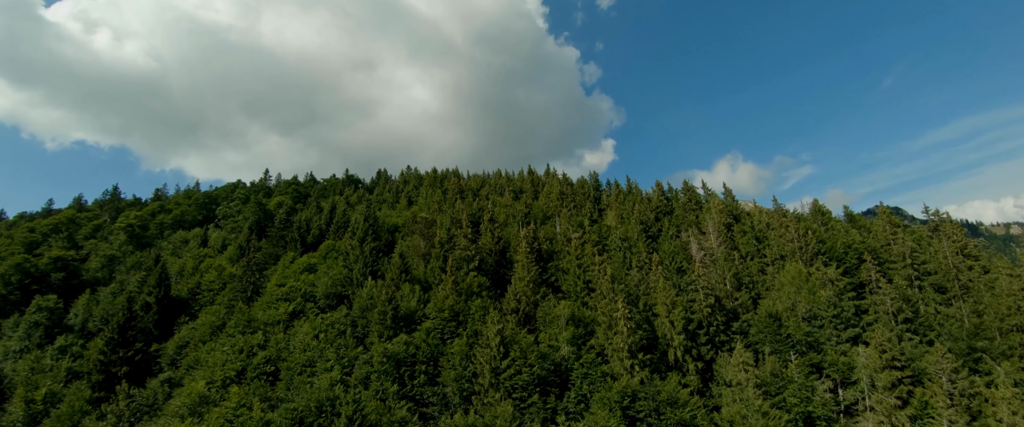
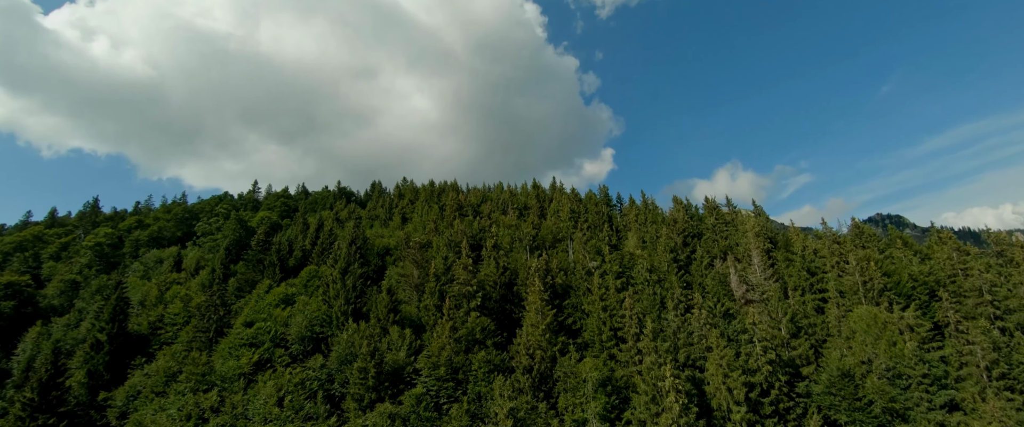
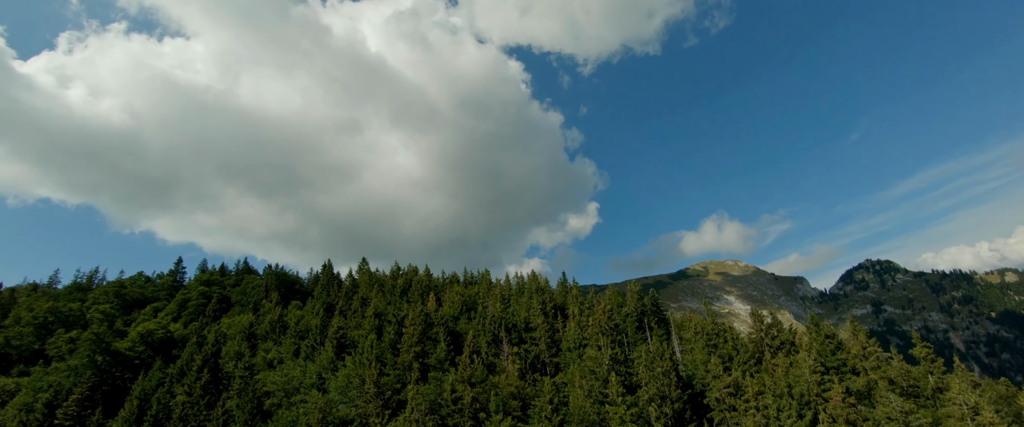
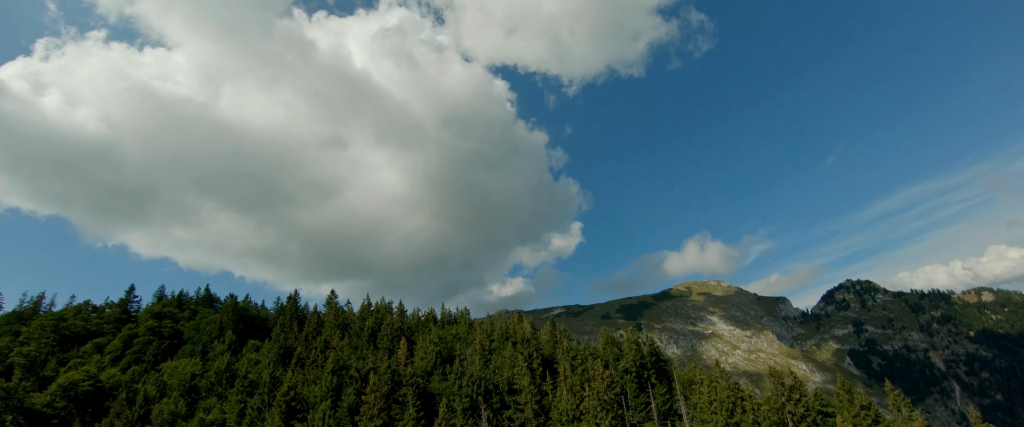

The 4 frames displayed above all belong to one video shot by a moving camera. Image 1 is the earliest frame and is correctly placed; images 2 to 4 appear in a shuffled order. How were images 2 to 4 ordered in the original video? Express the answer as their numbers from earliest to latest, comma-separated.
2, 3, 4
